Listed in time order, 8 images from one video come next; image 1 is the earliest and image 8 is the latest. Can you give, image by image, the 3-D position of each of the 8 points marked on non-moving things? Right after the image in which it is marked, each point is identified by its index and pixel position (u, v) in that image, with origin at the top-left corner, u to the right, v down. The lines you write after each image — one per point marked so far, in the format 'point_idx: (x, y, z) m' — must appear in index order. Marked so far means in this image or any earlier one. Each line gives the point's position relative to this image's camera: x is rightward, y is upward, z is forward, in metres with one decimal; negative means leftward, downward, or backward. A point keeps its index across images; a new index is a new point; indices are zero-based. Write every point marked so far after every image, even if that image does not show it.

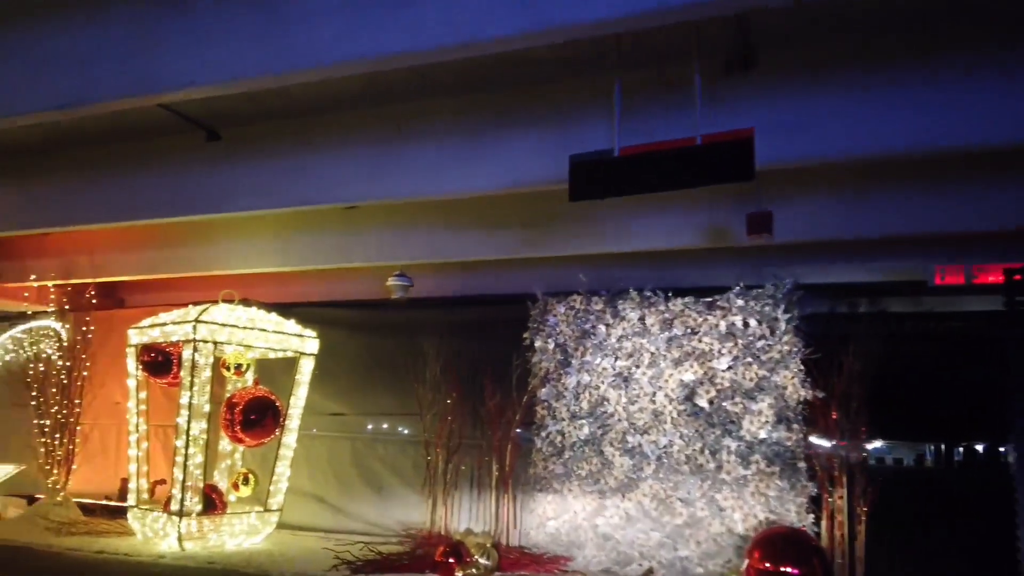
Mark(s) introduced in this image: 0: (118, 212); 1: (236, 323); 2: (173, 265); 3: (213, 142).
0: (-3.1, +0.6, +5.9) m
1: (-2.4, -0.3, +6.5) m
2: (-3.5, +0.2, +7.7) m
3: (-2.2, +1.1, +5.6) m
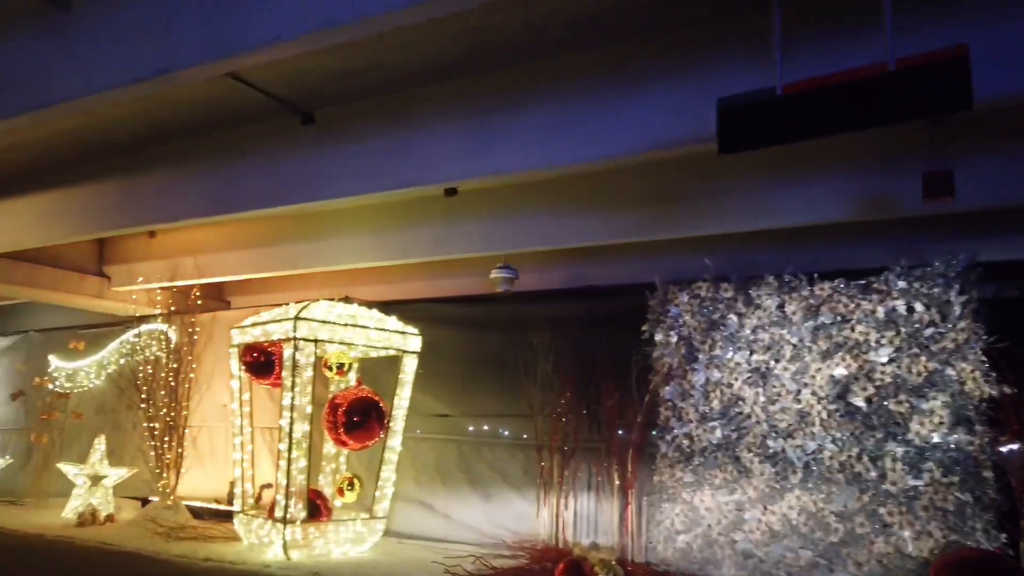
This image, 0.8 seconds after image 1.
0: (-2.2, +0.6, +5.6) m
1: (-1.4, -0.3, +6.2) m
2: (-2.4, +0.2, +7.5) m
3: (-1.4, +1.1, +5.2) m
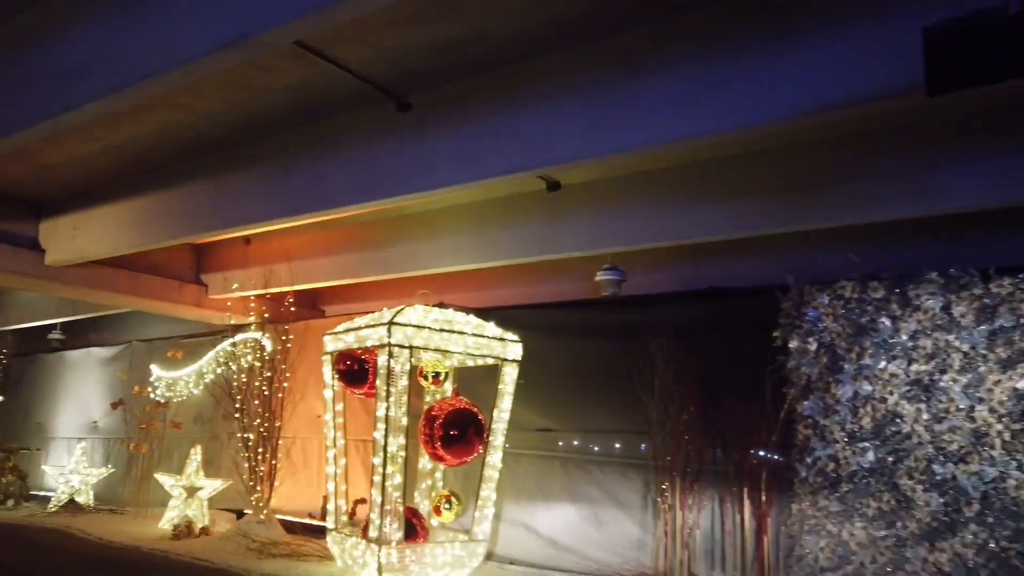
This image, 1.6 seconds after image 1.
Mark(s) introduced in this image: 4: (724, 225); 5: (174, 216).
0: (-1.4, +0.6, +5.3) m
1: (-0.6, -0.3, +5.7) m
2: (-1.4, +0.2, +7.1) m
3: (-0.7, +1.1, +4.8) m
4: (+1.4, +0.4, +5.1) m
5: (-2.7, +0.6, +6.1) m
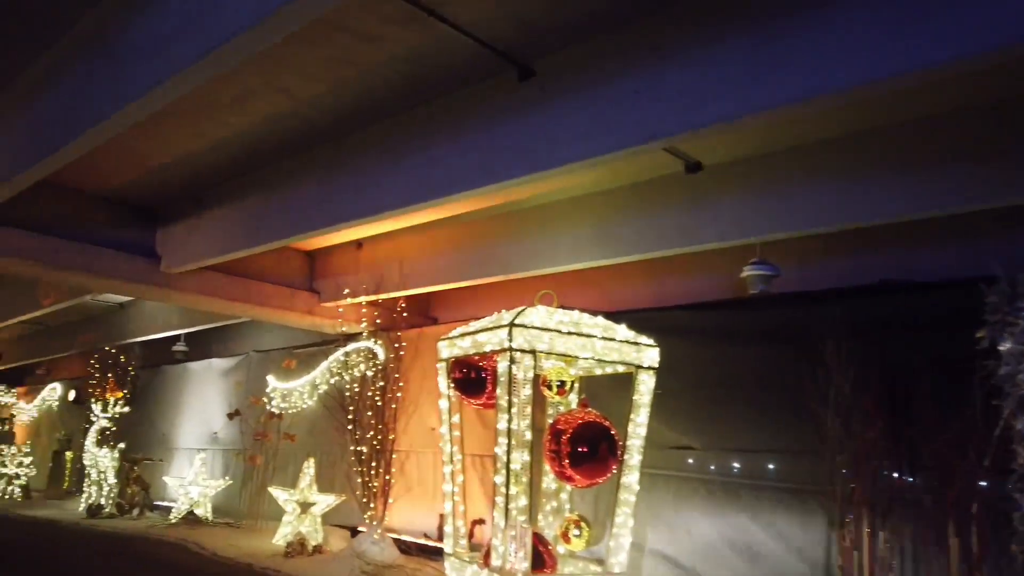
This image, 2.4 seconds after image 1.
0: (-0.6, +0.6, +4.8) m
1: (+0.3, -0.3, +5.1) m
2: (-0.3, +0.2, +6.6) m
3: (+0.1, +1.2, +4.2) m
4: (+2.3, +0.5, +4.2) m
5: (-1.7, +0.6, +5.8) m
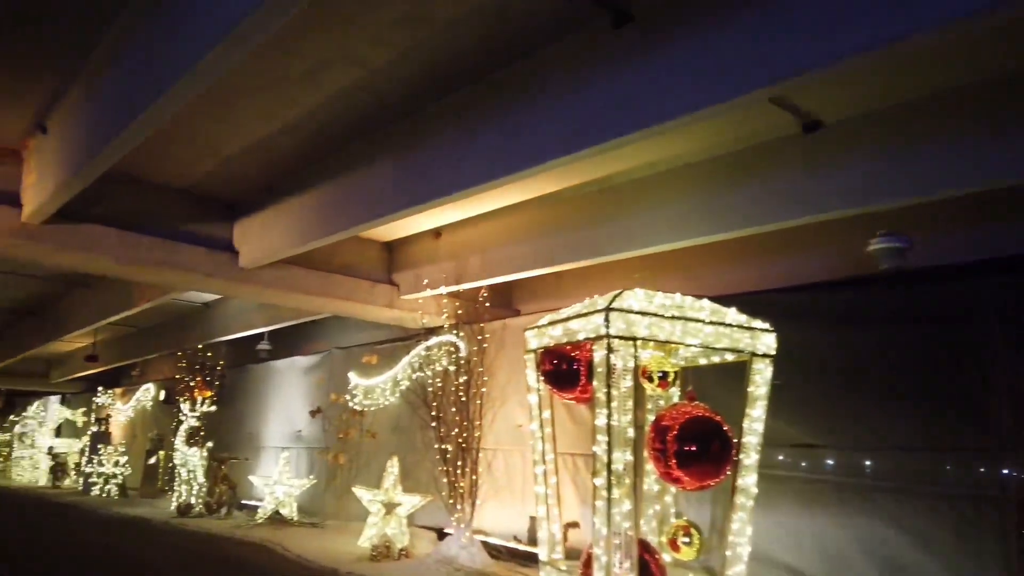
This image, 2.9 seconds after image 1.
0: (0.0, +0.7, +4.3) m
1: (+0.9, -0.1, +4.6) m
2: (+0.5, +0.3, +6.1) m
3: (+0.6, +1.3, +3.7) m
4: (+2.7, +0.7, +3.5) m
5: (-1.1, +0.7, +5.5) m
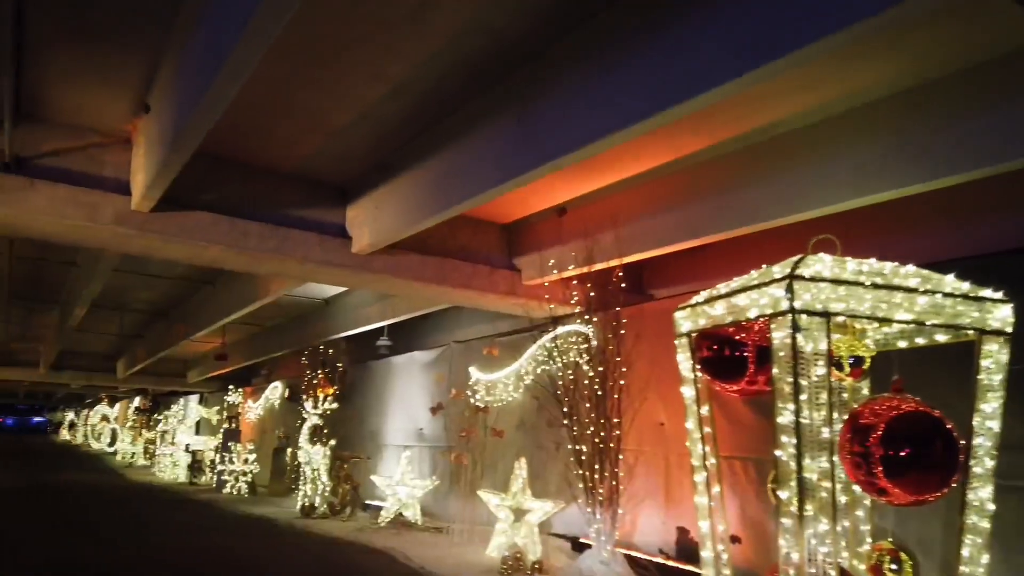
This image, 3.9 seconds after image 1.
0: (+0.7, +0.9, +3.5) m
1: (+1.7, 0.0, +3.6) m
2: (+1.5, +0.5, +5.2) m
3: (+1.1, +1.4, +2.8) m
4: (+3.3, +0.9, +2.3) m
5: (-0.2, +0.8, +4.8) m
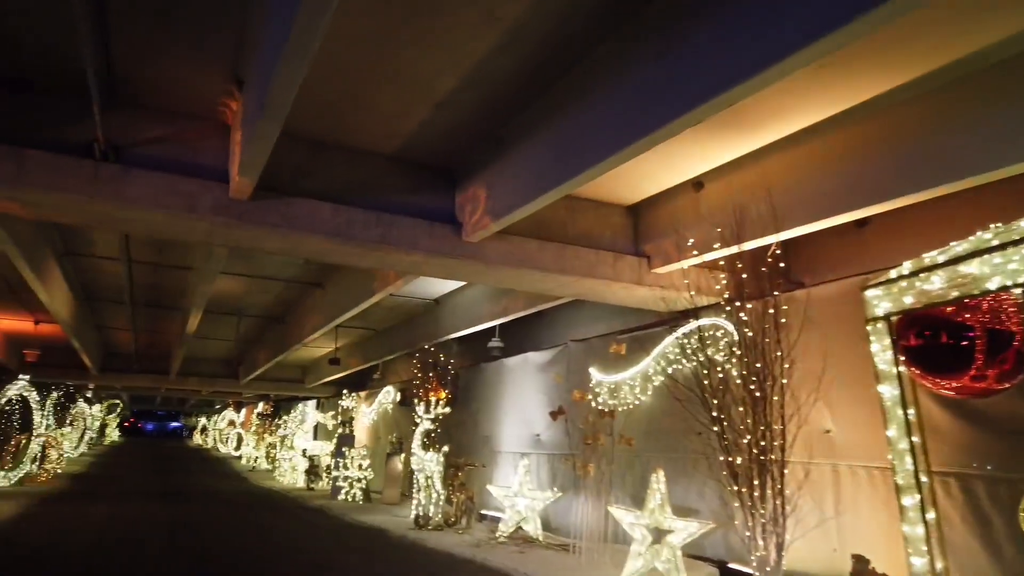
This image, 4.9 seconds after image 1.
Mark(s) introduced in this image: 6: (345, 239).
0: (+1.2, +1.0, +2.6) m
1: (+2.2, +0.2, +2.6) m
2: (+2.2, +0.6, +4.2) m
3: (+1.6, +1.6, +1.9) m
4: (+3.6, +1.1, +1.1) m
5: (+0.5, +0.9, +4.1) m
6: (-1.2, +0.4, +5.5) m
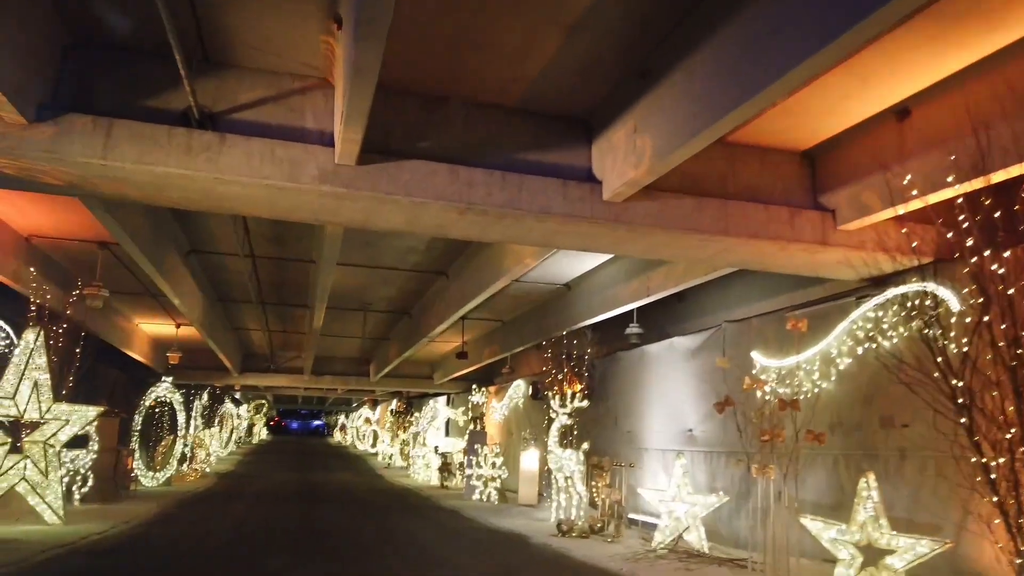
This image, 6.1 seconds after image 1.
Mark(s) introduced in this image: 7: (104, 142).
0: (+1.6, +1.2, +1.5) m
1: (+2.7, +0.5, +1.3) m
2: (+2.9, +0.9, +2.9) m
3: (+1.8, +1.8, +0.7) m
4: (+3.8, +1.4, -0.5) m
5: (+1.2, +1.1, +3.0) m
6: (-0.3, +0.5, +4.7) m
7: (-2.2, +0.8, +4.1) m
